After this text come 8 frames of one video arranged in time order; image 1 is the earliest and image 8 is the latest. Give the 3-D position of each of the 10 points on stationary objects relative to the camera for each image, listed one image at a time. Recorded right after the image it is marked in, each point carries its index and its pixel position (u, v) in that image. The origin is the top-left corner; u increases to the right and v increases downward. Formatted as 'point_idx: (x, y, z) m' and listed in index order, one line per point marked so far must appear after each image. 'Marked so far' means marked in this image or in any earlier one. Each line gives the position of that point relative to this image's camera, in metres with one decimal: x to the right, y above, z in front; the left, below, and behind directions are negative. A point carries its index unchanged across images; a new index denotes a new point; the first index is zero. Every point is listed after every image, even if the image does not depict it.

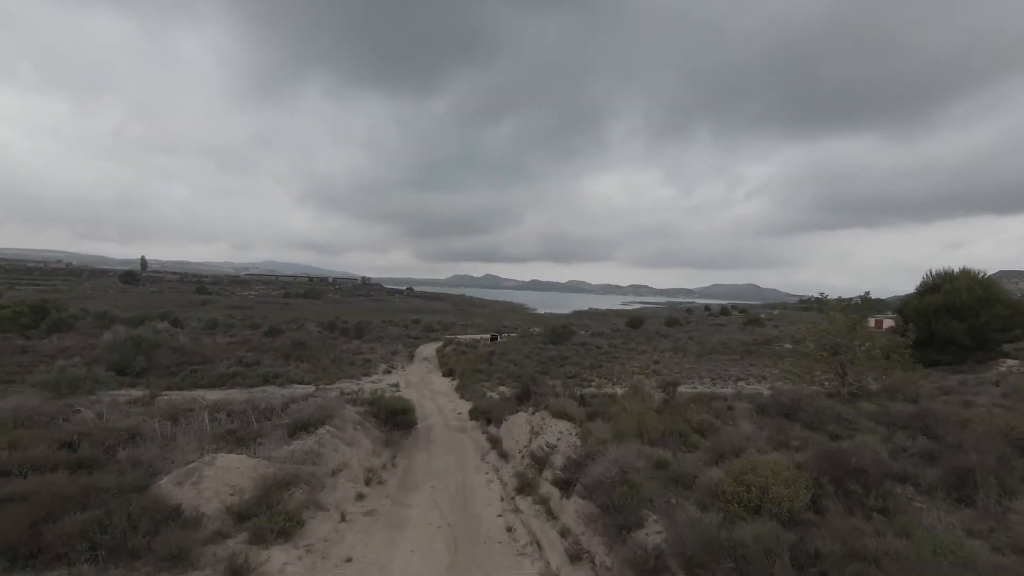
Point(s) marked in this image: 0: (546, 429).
0: (+0.8, -3.2, +11.3) m
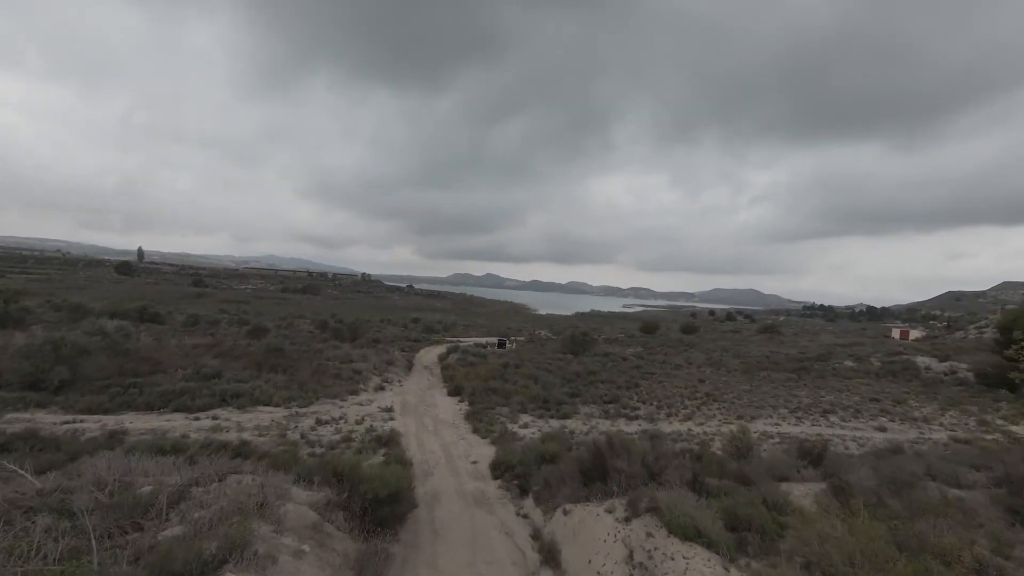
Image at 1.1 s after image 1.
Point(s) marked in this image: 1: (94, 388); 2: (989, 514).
0: (+1.8, -3.3, +5.8) m
1: (-16.2, -3.9, +19.2) m
2: (+7.0, -3.3, +7.3) m
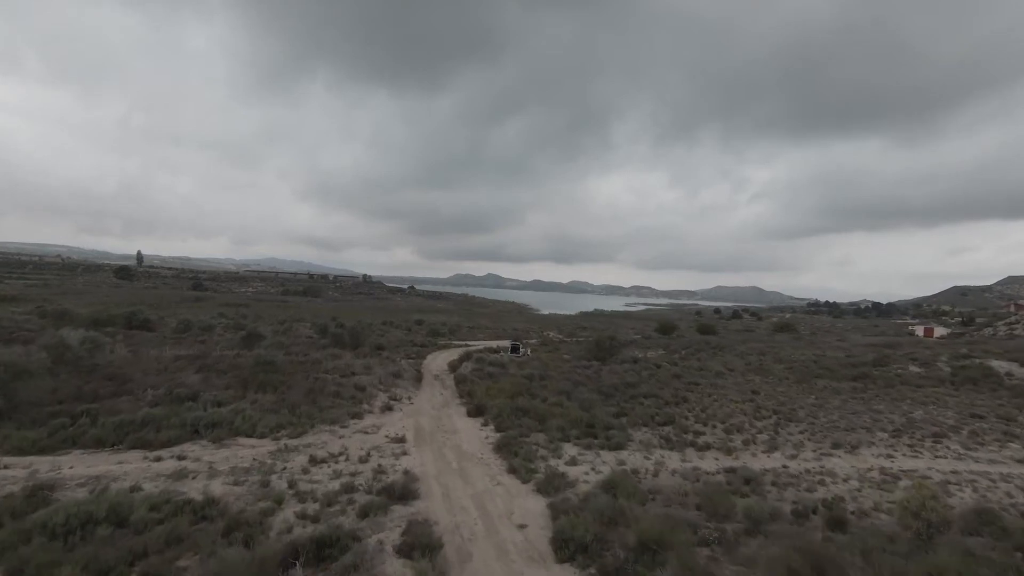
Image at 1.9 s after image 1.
0: (+3.1, -3.3, +2.1) m
1: (-14.9, -4.1, +15.5) m
2: (+8.3, -3.2, +3.6) m
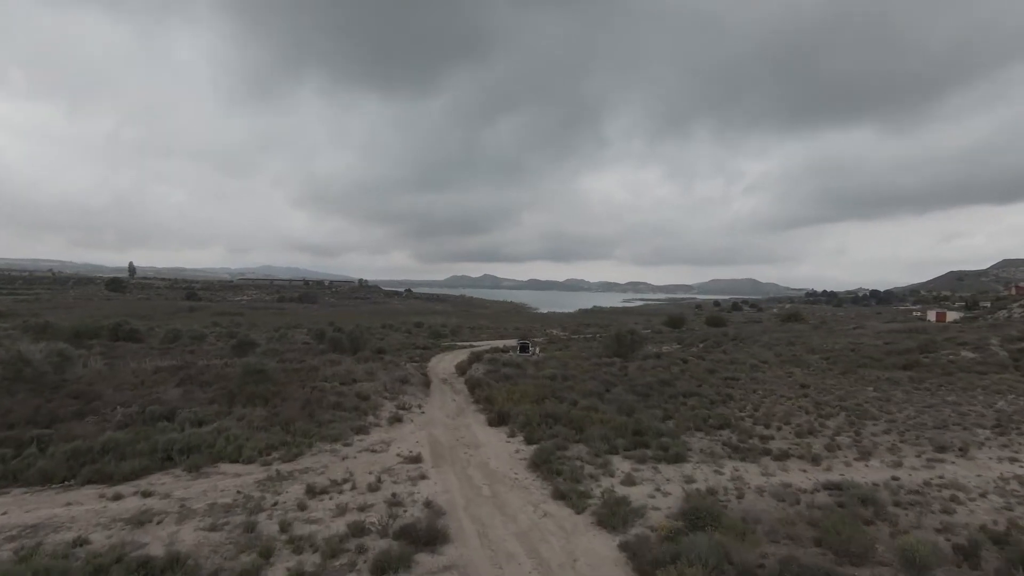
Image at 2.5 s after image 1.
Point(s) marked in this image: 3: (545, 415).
0: (+4.1, -2.8, -0.5) m
1: (-13.9, -4.1, +12.7) m
2: (+9.3, -2.6, +1.0) m
3: (+1.1, -4.4, +17.0) m
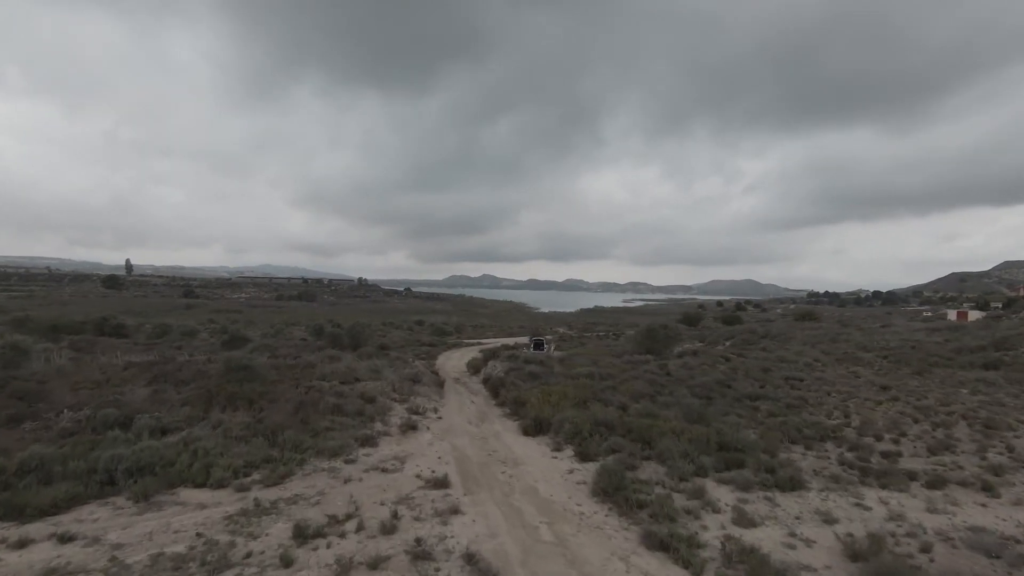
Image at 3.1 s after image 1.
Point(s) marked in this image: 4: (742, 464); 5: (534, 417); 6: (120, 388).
0: (+5.3, -2.1, -3.9) m
1: (-12.7, -3.4, +9.4) m
2: (+10.5, -2.0, -2.3) m
3: (+2.3, -3.7, +13.7) m
4: (+5.1, -3.8, +11.0) m
5: (+0.7, -3.9, +15.0) m
6: (-13.8, -3.5, +17.6) m
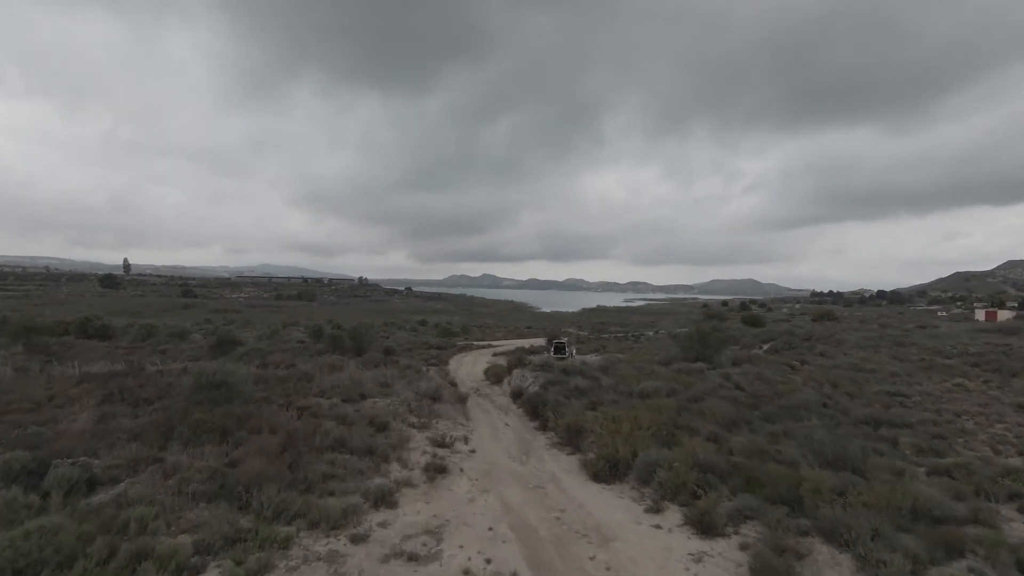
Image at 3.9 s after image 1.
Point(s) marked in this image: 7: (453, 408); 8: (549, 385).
0: (+6.7, -2.0, -7.7) m
1: (-11.3, -3.3, +5.5) m
2: (+11.9, -1.8, -6.2) m
3: (+3.7, -3.6, +9.8) m
4: (+6.5, -3.7, +7.1) m
5: (+2.1, -3.7, +11.1) m
6: (-12.4, -3.4, +13.8) m
7: (-2.0, -4.0, +16.5) m
8: (+1.4, -3.6, +18.6) m
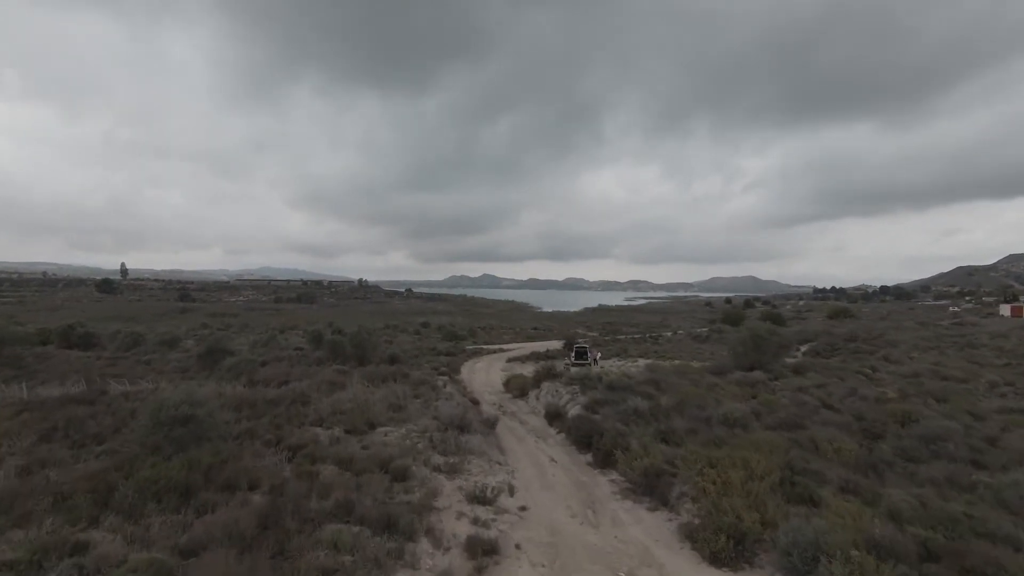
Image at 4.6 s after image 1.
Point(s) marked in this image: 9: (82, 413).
0: (+7.9, -1.9, -11.0) m
1: (-10.1, -3.4, +2.3) m
2: (+13.1, -1.7, -9.5) m
3: (+4.9, -3.5, +6.6) m
4: (+7.7, -3.6, +3.8) m
5: (+3.3, -3.7, +7.9) m
6: (-11.2, -3.5, +10.5) m
7: (-0.7, -4.1, +13.2) m
8: (+2.6, -3.6, +15.3) m
9: (-11.7, -3.4, +13.6) m
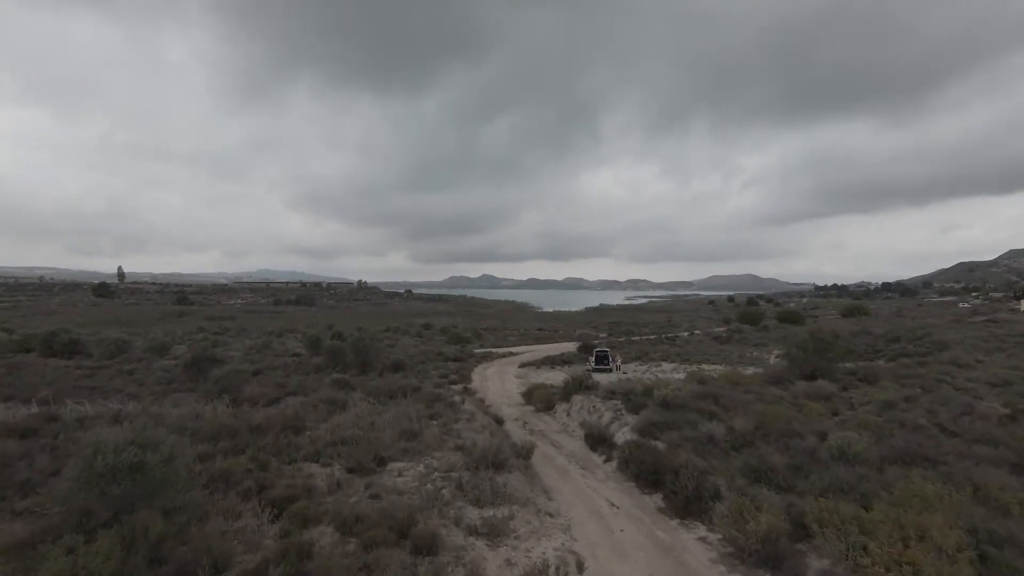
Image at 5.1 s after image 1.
0: (+8.9, -1.8, -13.8) m
1: (-9.1, -3.5, -0.5) m
2: (+14.1, -1.5, -12.2) m
3: (+5.9, -3.5, +3.8) m
4: (+8.7, -3.5, +1.0) m
5: (+4.3, -3.6, +5.1) m
6: (-10.2, -3.6, +7.7) m
7: (+0.3, -4.0, +10.5) m
8: (+3.6, -3.5, +12.5) m
9: (-10.7, -3.4, +10.8) m
